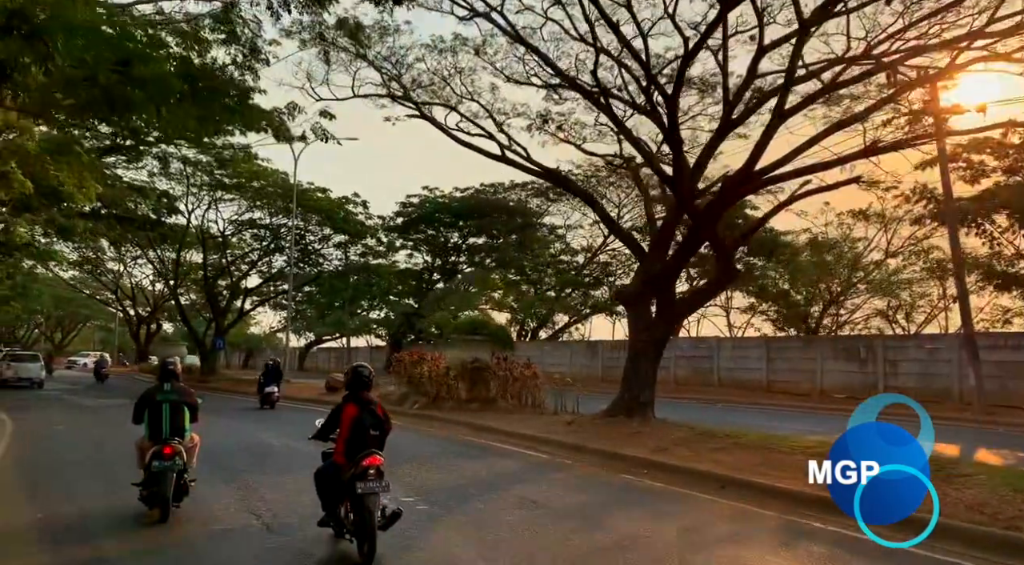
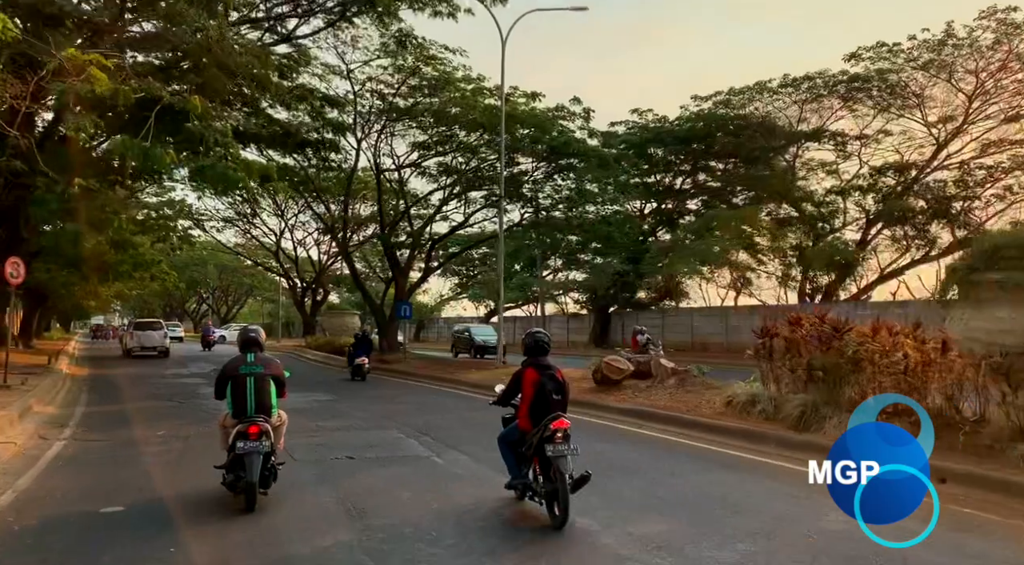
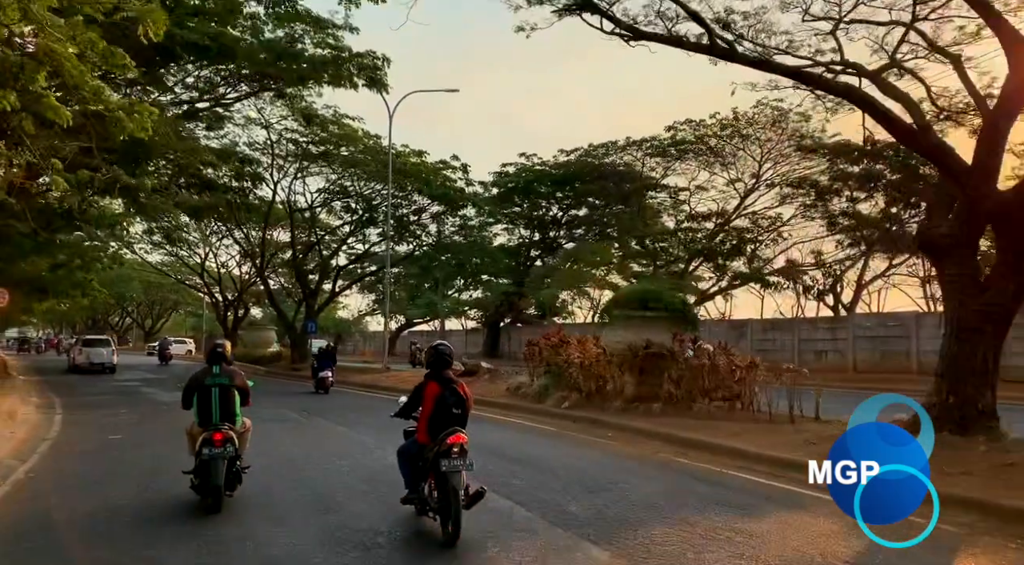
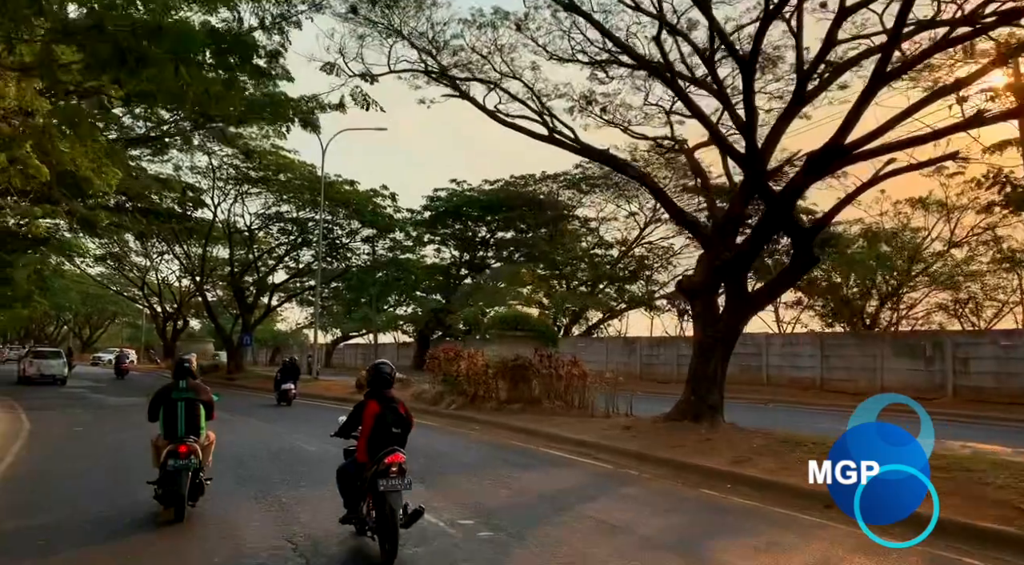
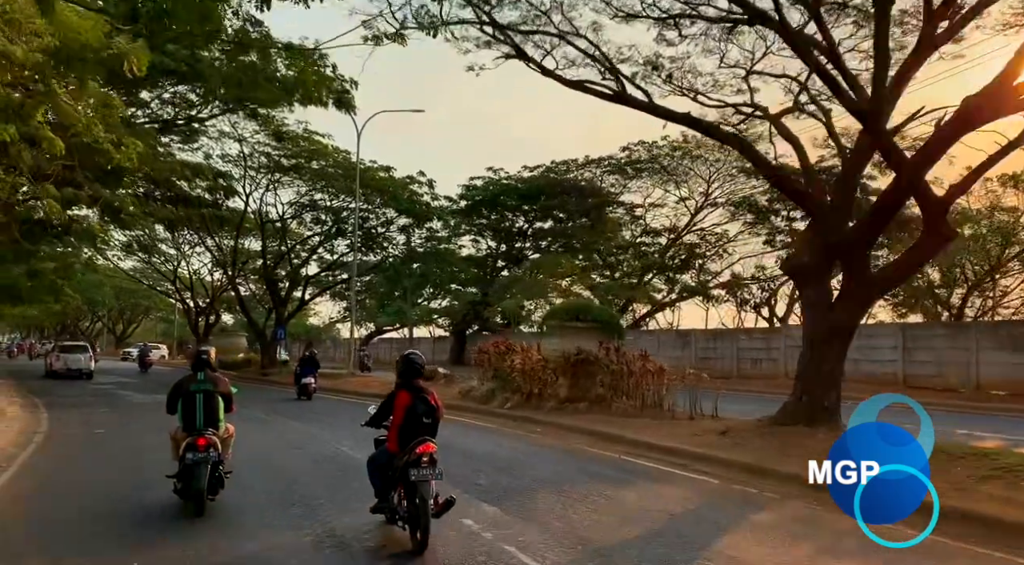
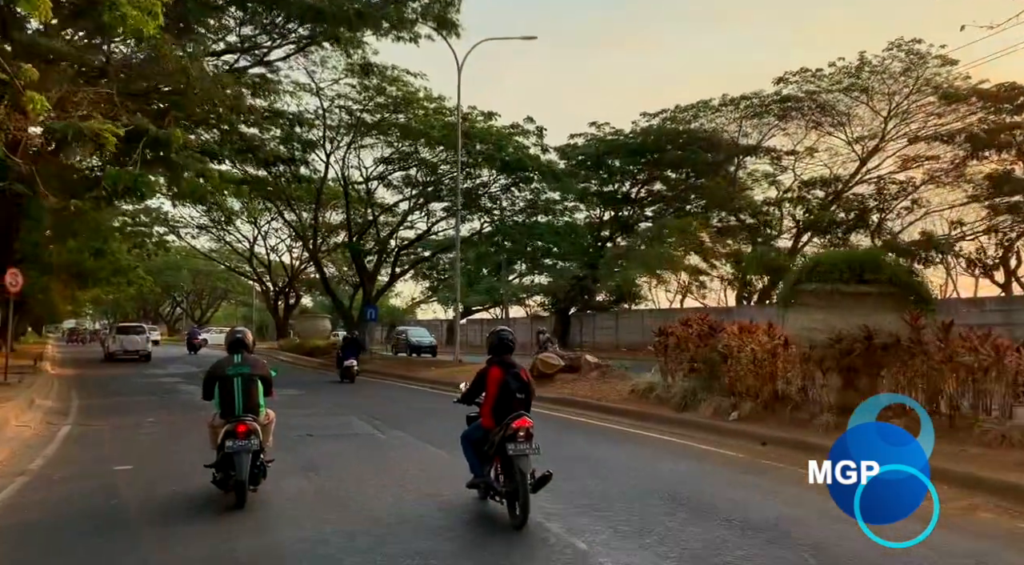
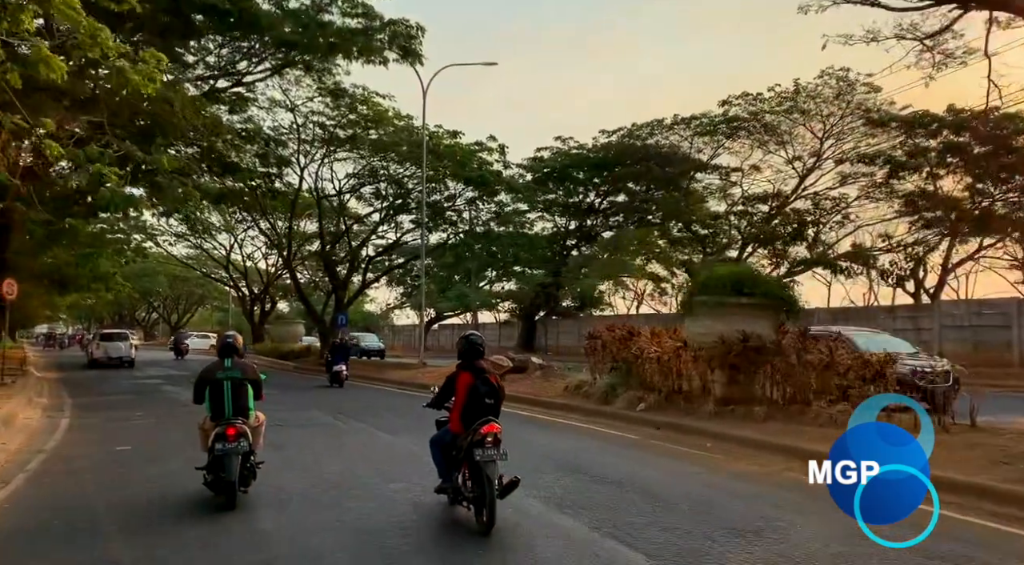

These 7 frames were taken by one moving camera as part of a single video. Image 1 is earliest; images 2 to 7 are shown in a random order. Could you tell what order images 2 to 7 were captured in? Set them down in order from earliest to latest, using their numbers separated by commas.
4, 5, 3, 7, 6, 2
